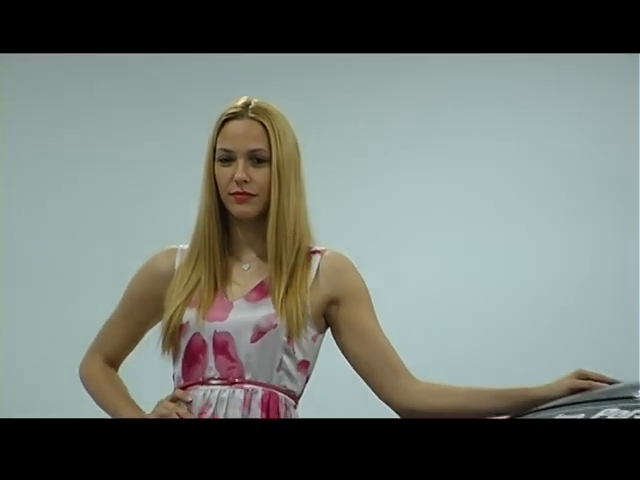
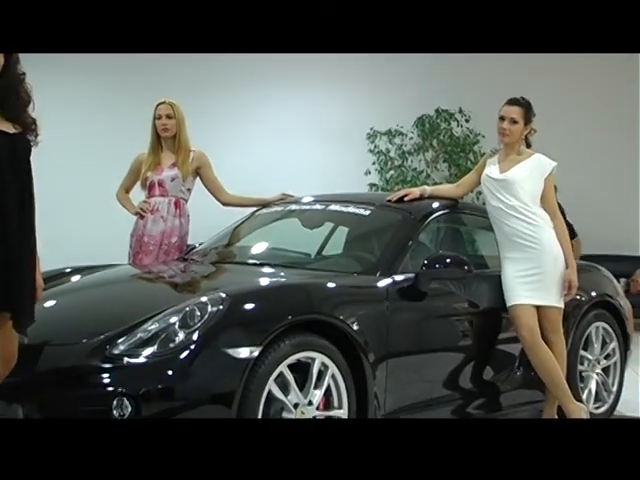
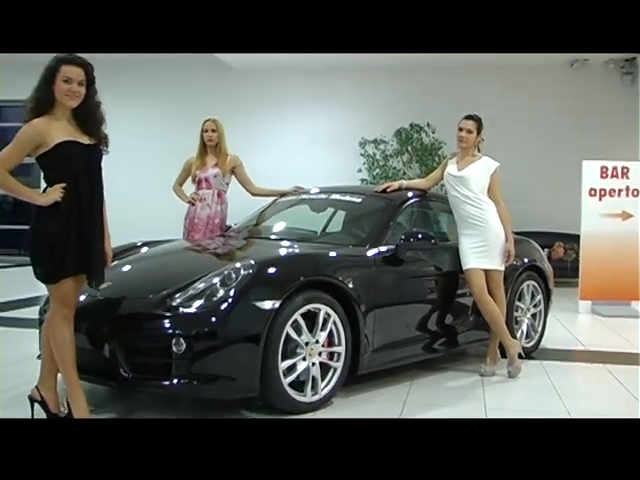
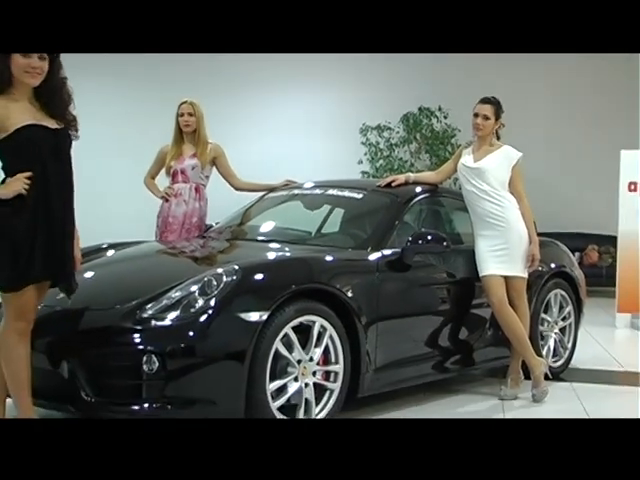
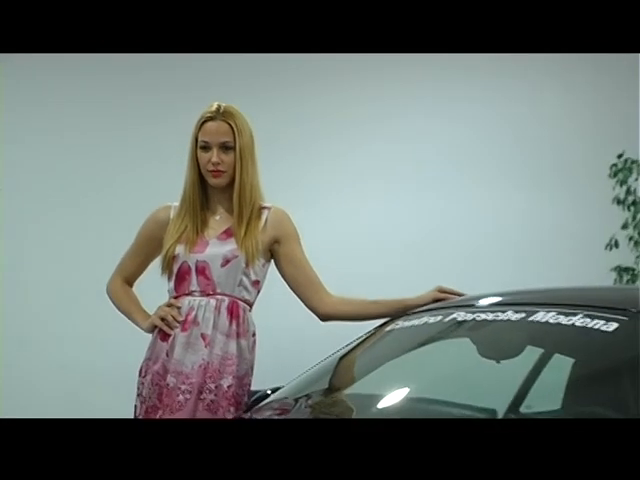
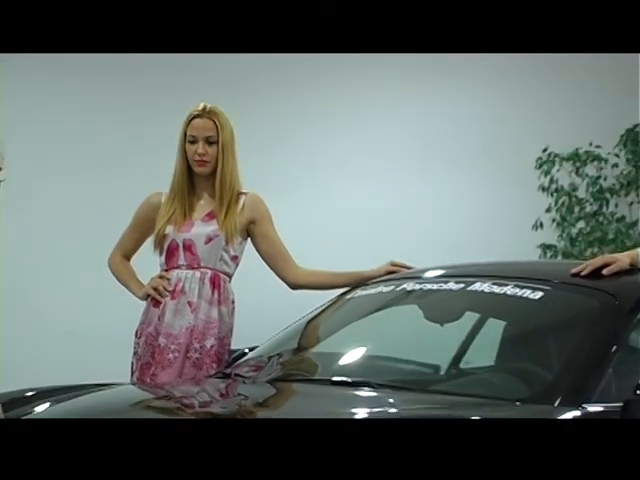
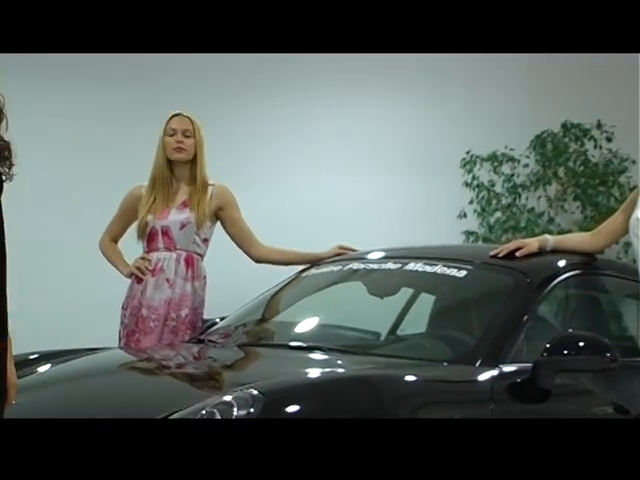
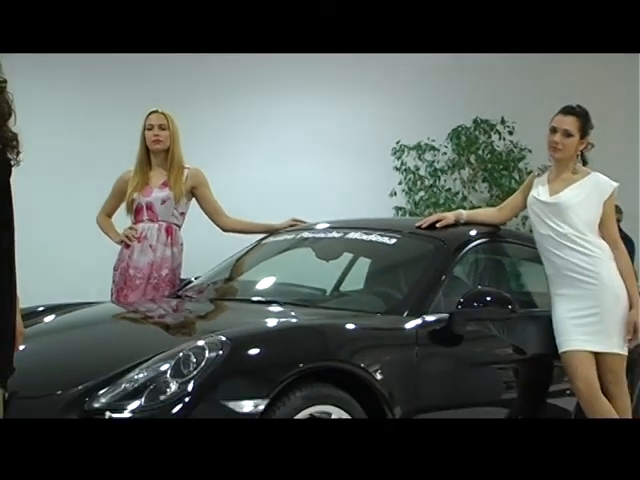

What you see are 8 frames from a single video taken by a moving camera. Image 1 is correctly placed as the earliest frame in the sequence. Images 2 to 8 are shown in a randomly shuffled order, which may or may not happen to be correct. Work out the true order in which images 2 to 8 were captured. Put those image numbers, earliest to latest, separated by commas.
5, 6, 7, 8, 2, 4, 3
